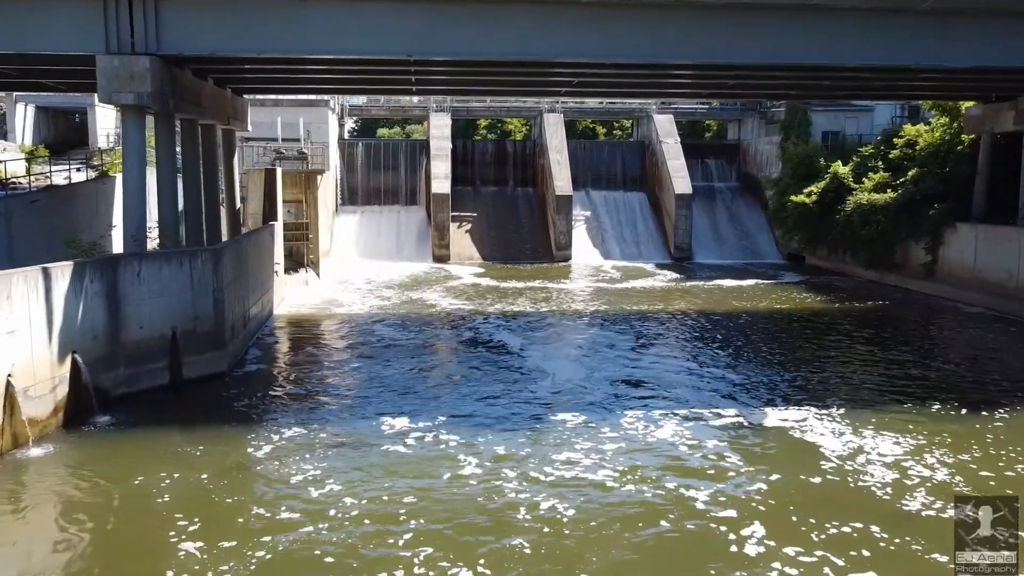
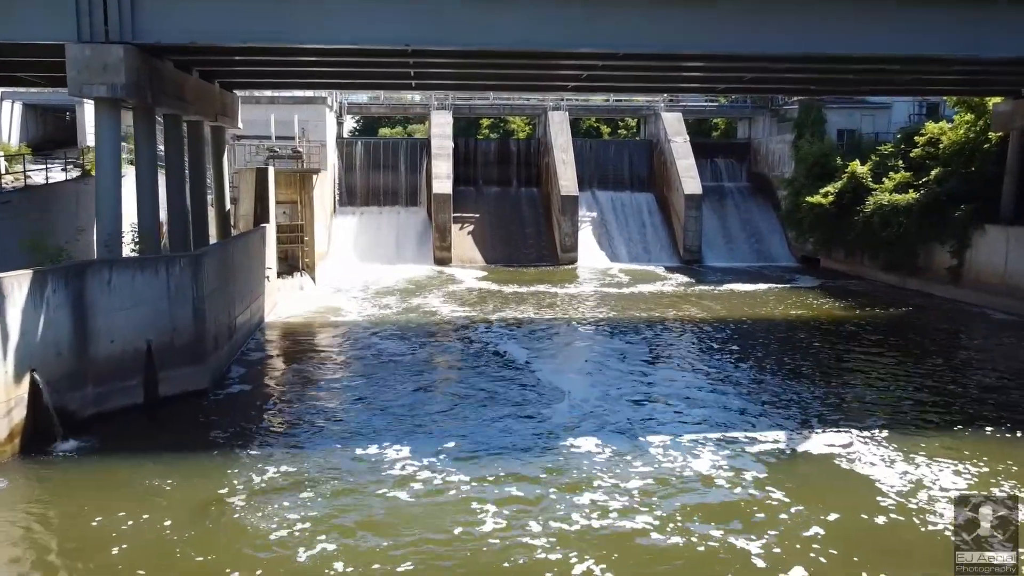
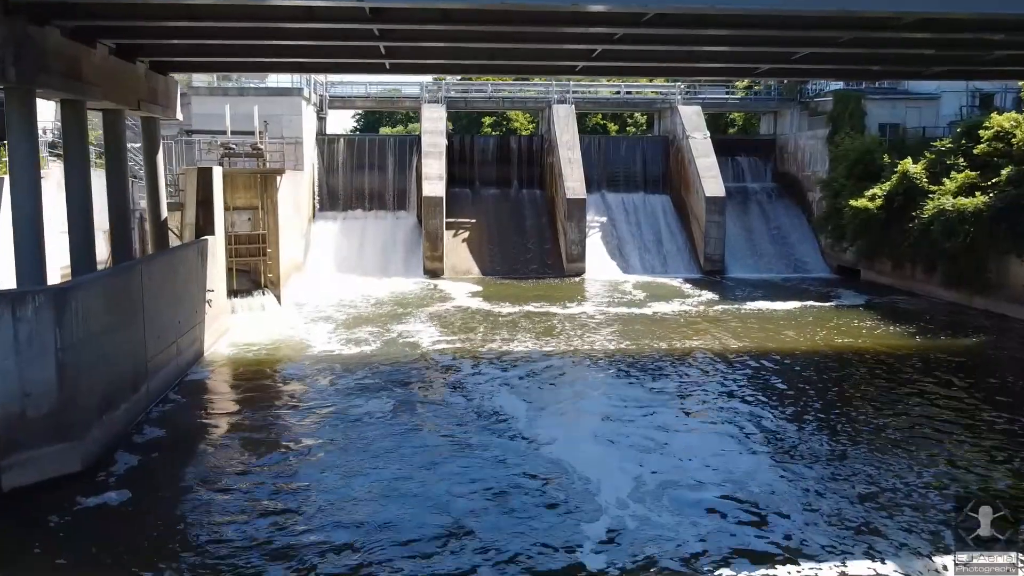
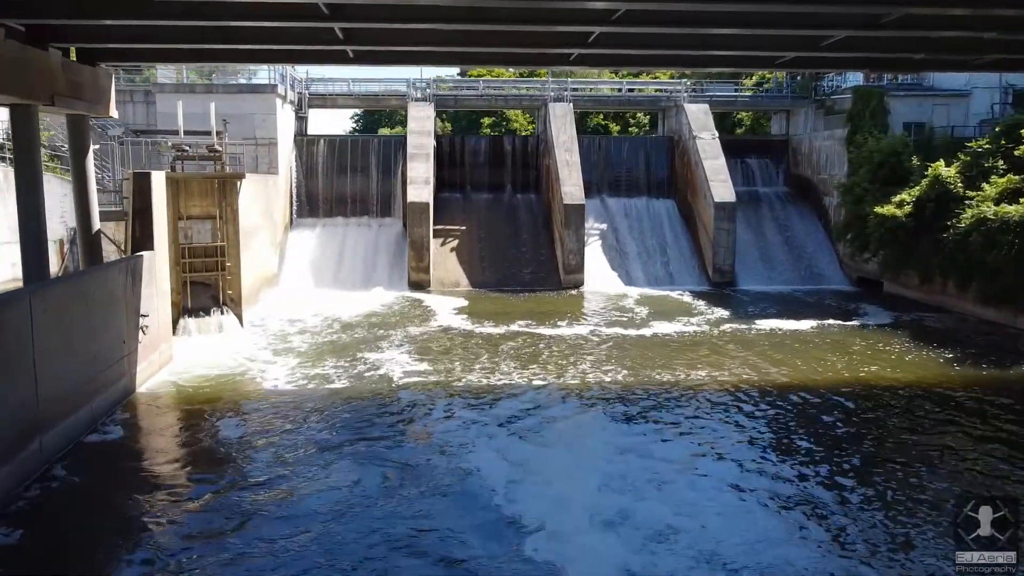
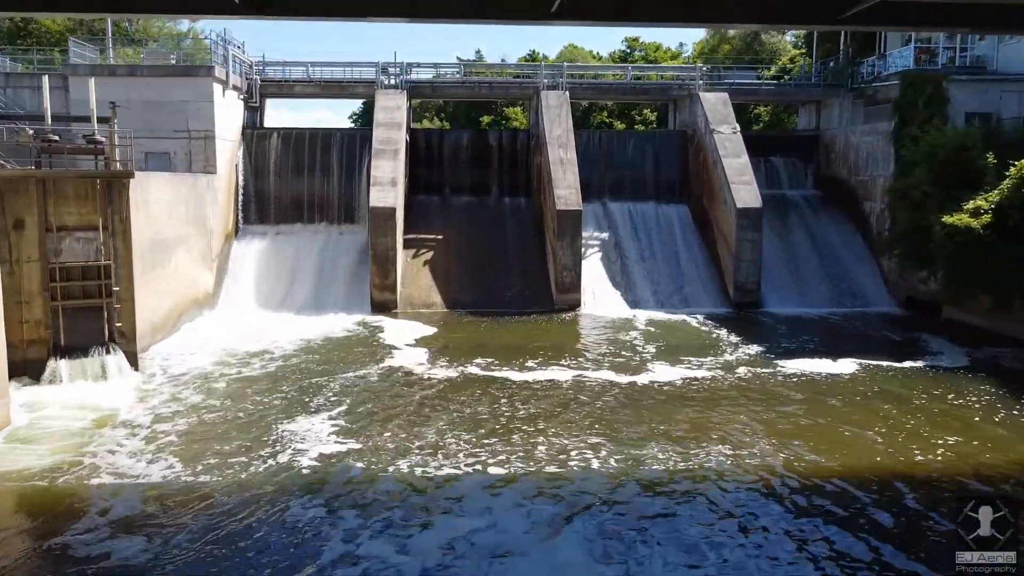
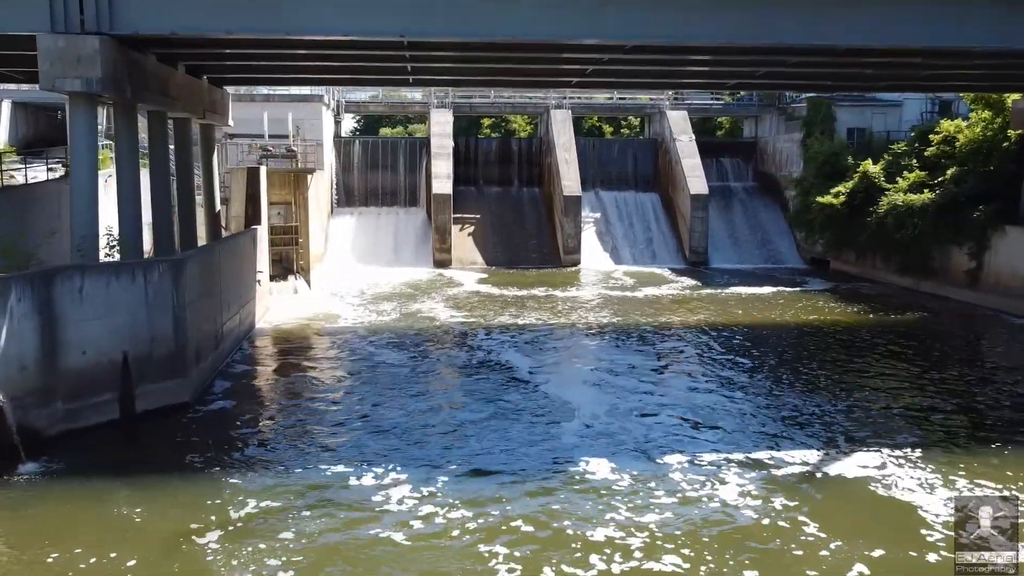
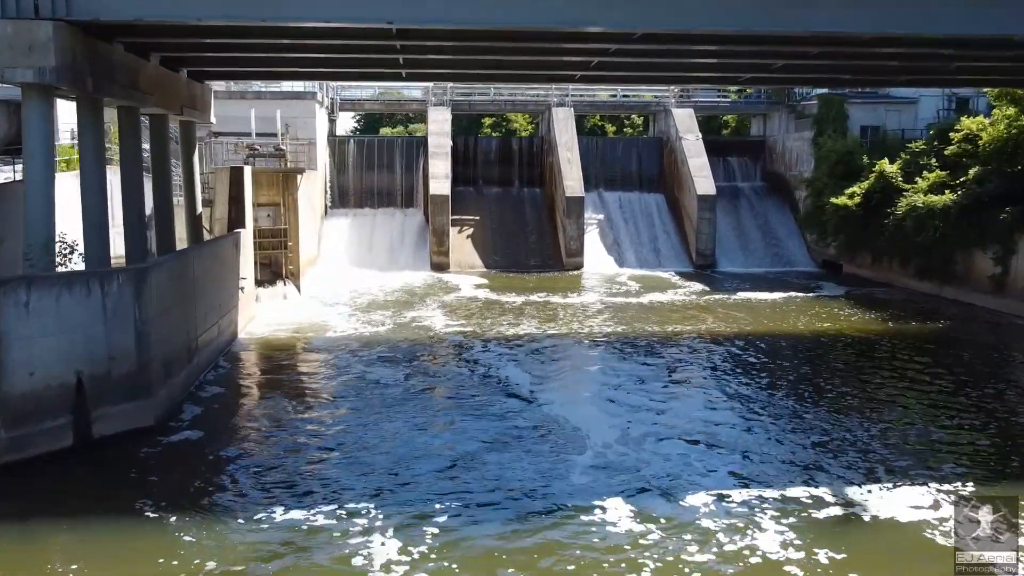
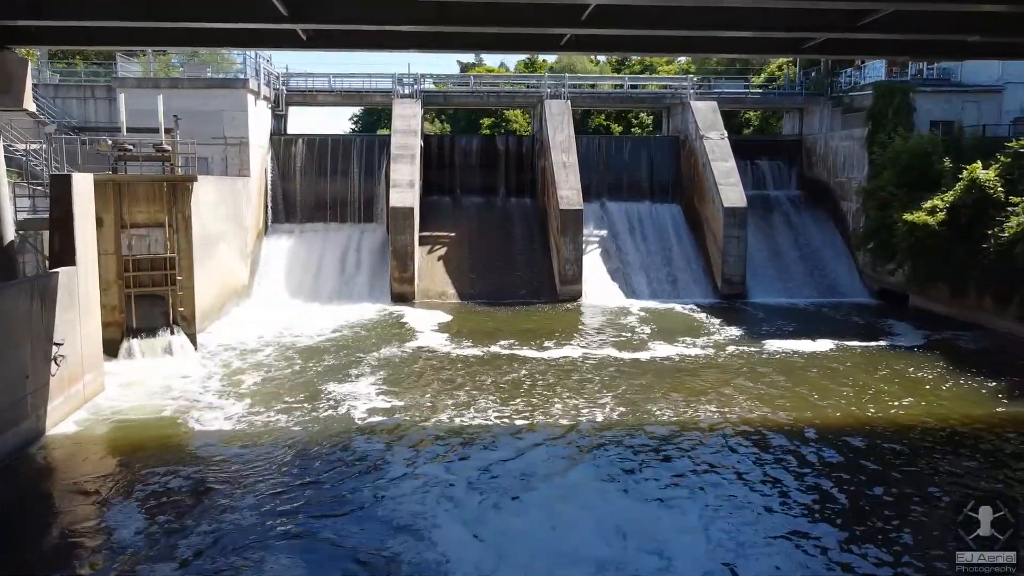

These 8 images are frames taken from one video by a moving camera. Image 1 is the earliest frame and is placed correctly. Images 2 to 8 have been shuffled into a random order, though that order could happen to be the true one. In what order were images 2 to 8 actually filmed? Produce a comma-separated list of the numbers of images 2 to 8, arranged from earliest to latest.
2, 6, 7, 3, 4, 8, 5
